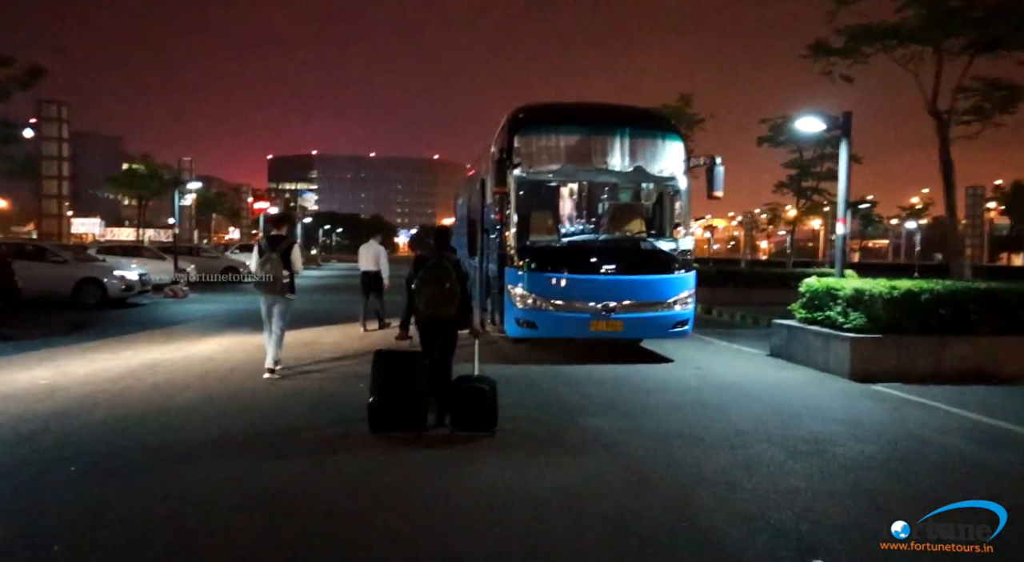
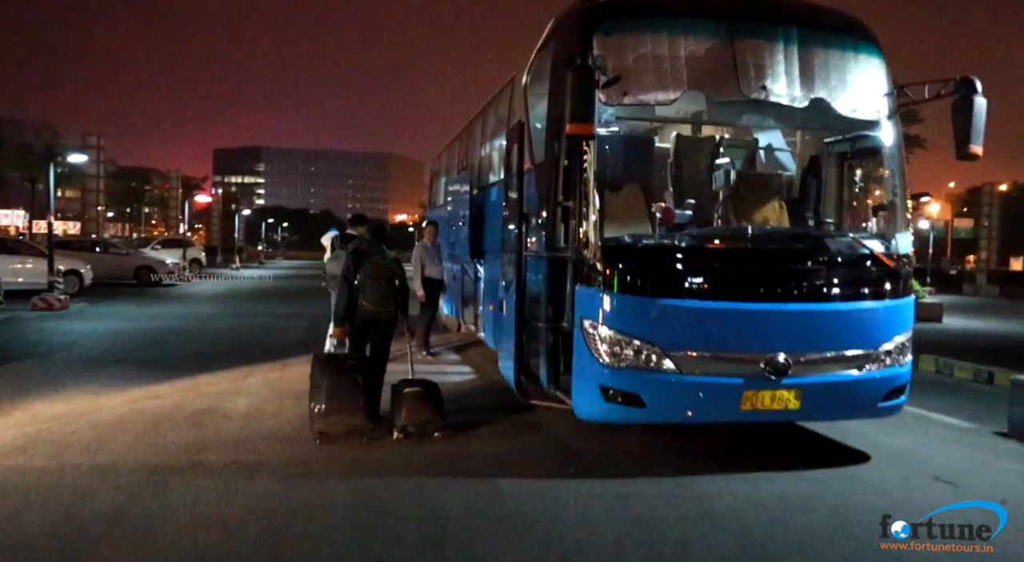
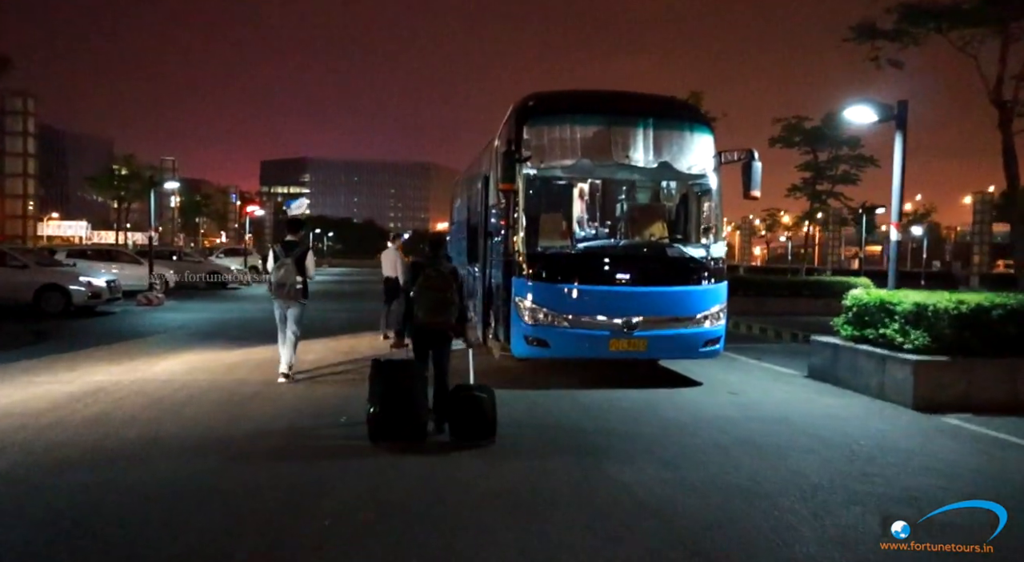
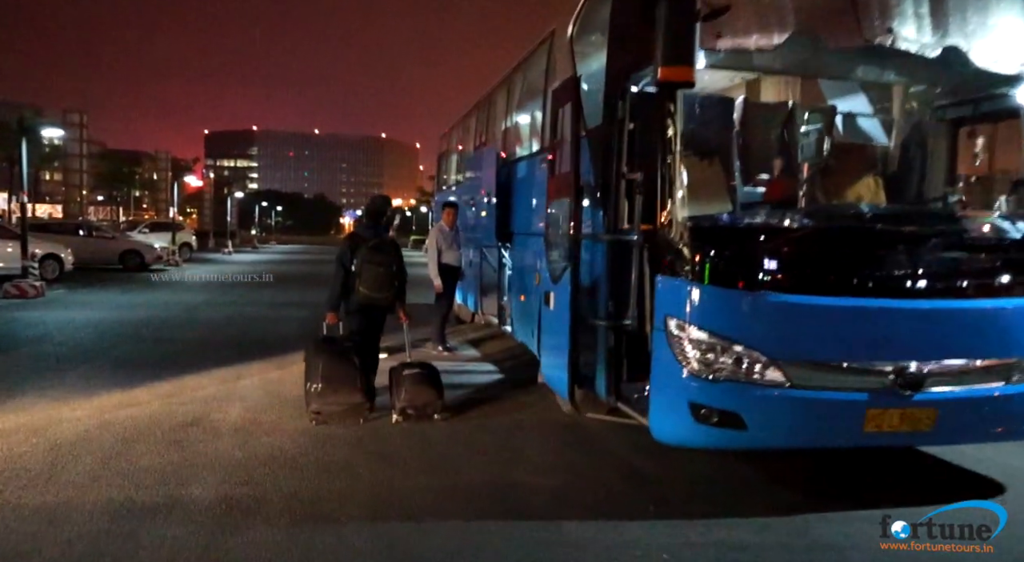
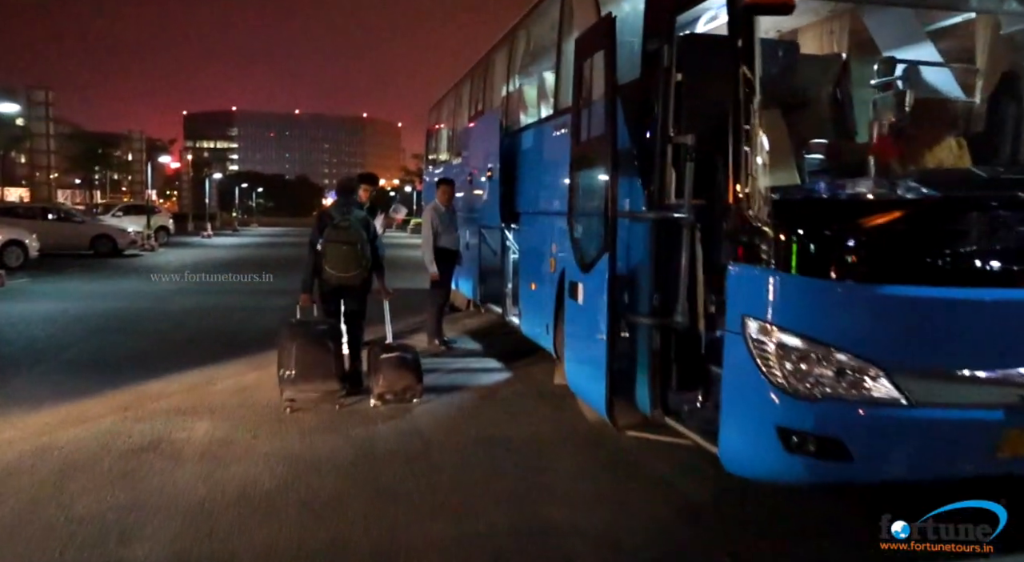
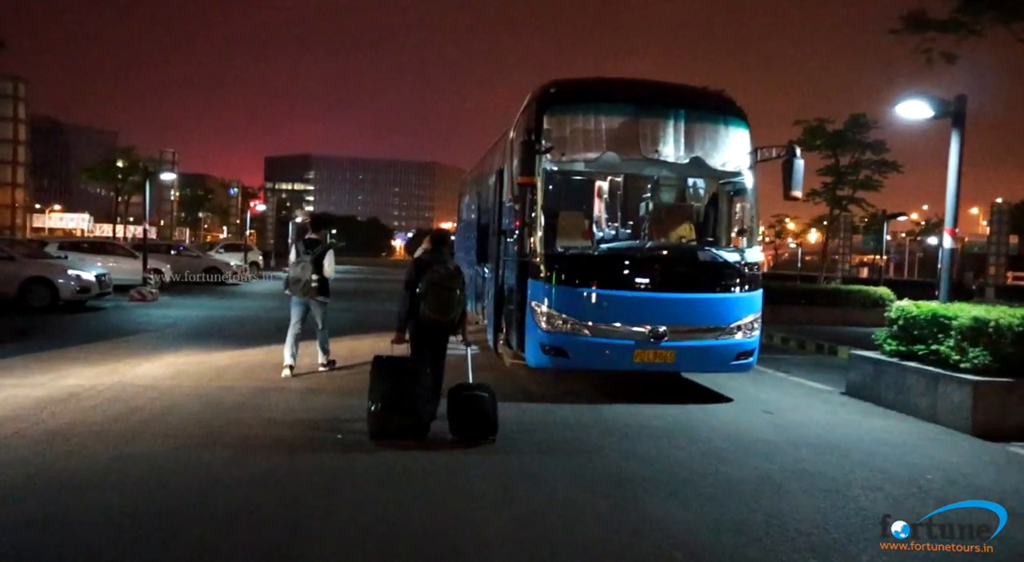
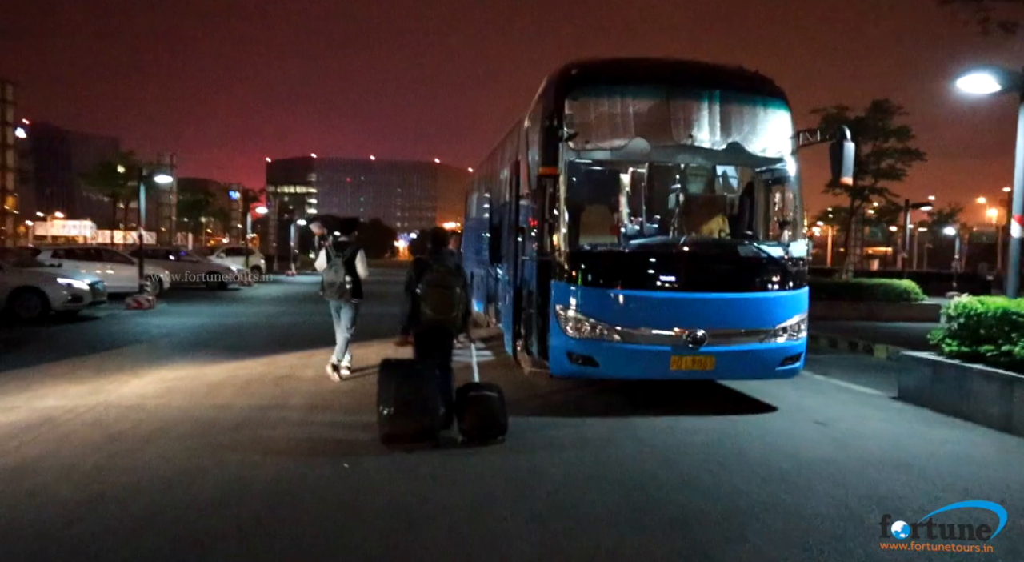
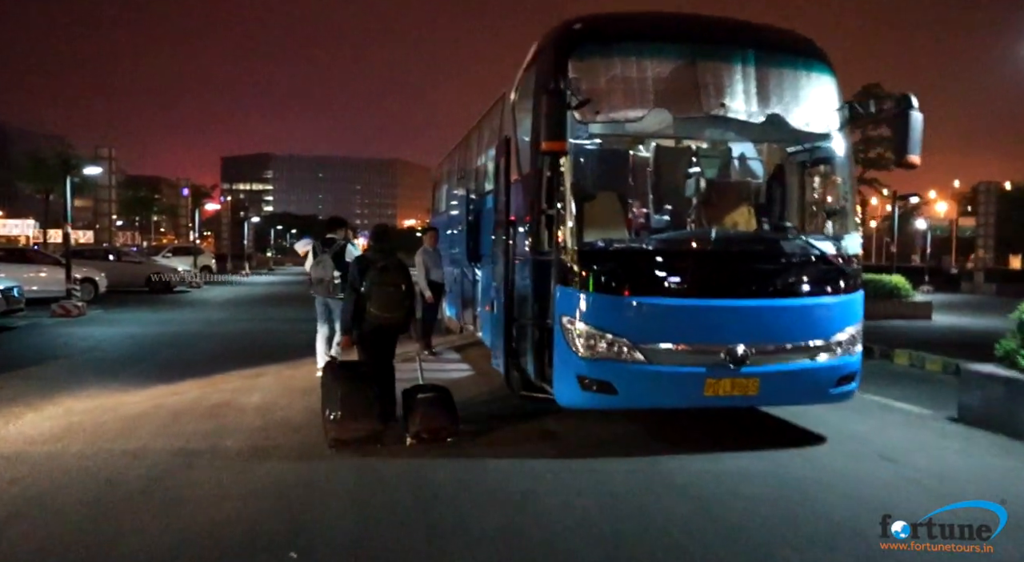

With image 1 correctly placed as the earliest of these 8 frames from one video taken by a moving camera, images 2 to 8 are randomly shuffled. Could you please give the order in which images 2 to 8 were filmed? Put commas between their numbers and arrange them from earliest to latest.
3, 6, 7, 8, 2, 4, 5
